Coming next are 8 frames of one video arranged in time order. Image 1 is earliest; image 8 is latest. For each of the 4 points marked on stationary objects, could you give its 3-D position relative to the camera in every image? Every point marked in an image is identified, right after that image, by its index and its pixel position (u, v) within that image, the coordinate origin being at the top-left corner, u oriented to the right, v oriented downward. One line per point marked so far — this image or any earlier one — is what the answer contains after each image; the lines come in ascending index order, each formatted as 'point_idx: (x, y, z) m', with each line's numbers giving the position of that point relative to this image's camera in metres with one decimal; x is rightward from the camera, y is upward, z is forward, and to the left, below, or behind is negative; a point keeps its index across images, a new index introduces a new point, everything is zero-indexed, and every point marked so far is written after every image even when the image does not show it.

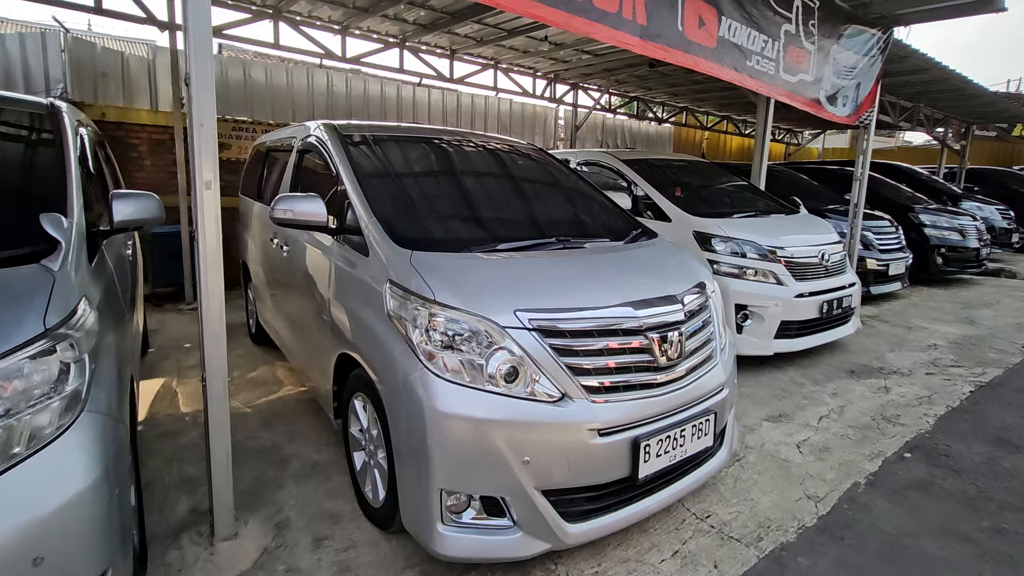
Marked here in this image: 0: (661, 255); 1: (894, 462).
0: (+0.8, +0.2, +2.7) m
1: (+2.2, -1.0, +2.8) m
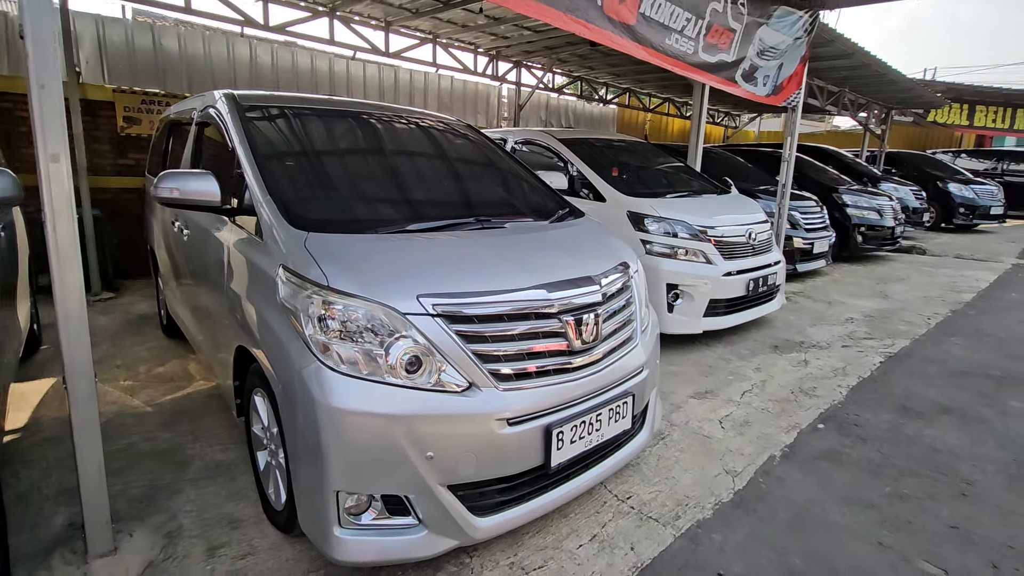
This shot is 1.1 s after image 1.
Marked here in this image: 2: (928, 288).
0: (+0.4, +0.3, +2.6) m
1: (+1.8, -0.9, +2.9) m
2: (+5.5, 0.0, +6.6) m
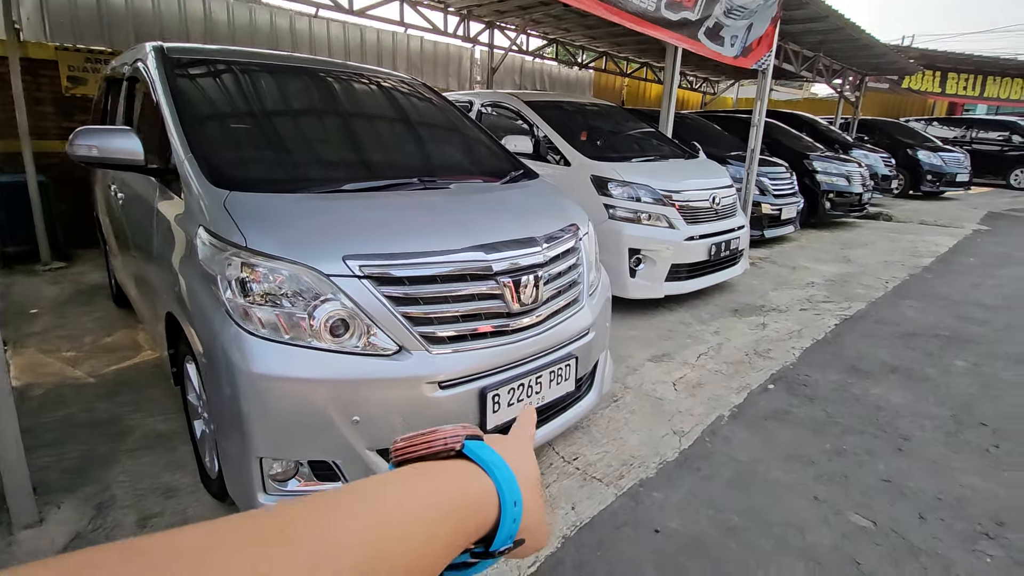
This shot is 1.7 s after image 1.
0: (+0.1, +0.5, +2.5) m
1: (+1.5, -0.6, +3.0) m
2: (+5.1, +0.5, +6.7) m
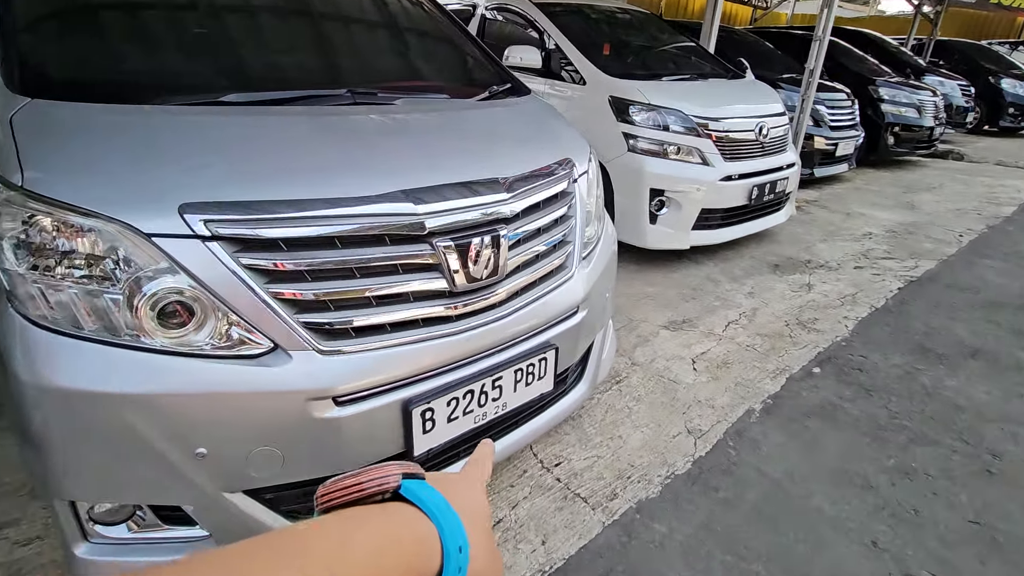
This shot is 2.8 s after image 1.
0: (0.0, +0.6, +1.9) m
1: (+1.4, -0.4, +2.4) m
2: (+5.2, +1.0, +5.7) m
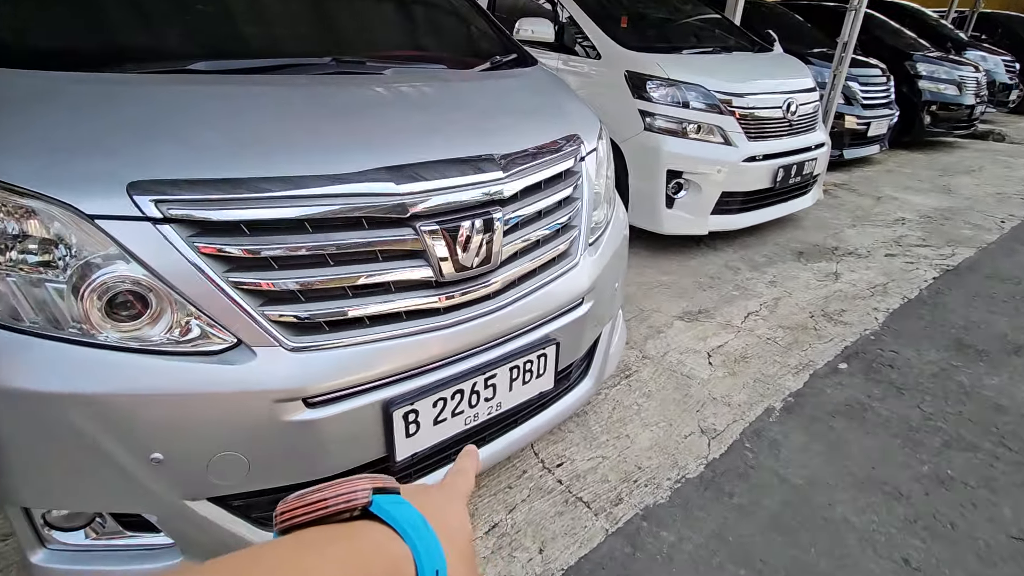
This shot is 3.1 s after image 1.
0: (0.0, +0.7, +1.7) m
1: (+1.4, -0.4, +2.2) m
2: (+5.4, +1.2, +5.4) m
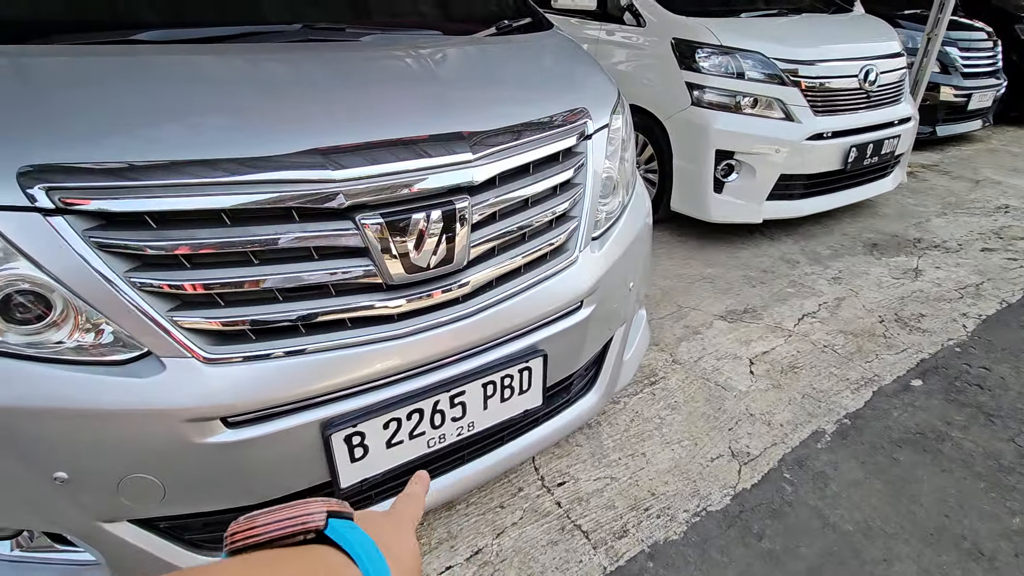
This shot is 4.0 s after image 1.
0: (0.0, +0.7, +1.5) m
1: (+1.4, -0.4, +1.9) m
2: (+5.8, +1.2, +4.5) m
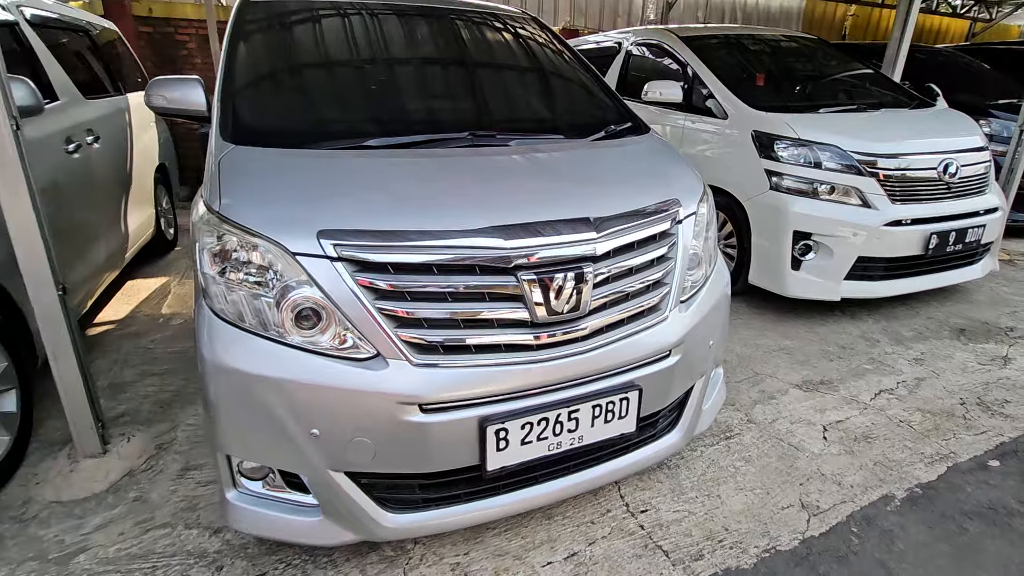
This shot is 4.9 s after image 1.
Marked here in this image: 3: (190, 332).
0: (+0.5, +0.5, +1.9) m
1: (+1.8, -0.7, +2.0) m
2: (+6.6, +0.2, +4.1) m
3: (-2.0, -0.3, +3.1) m
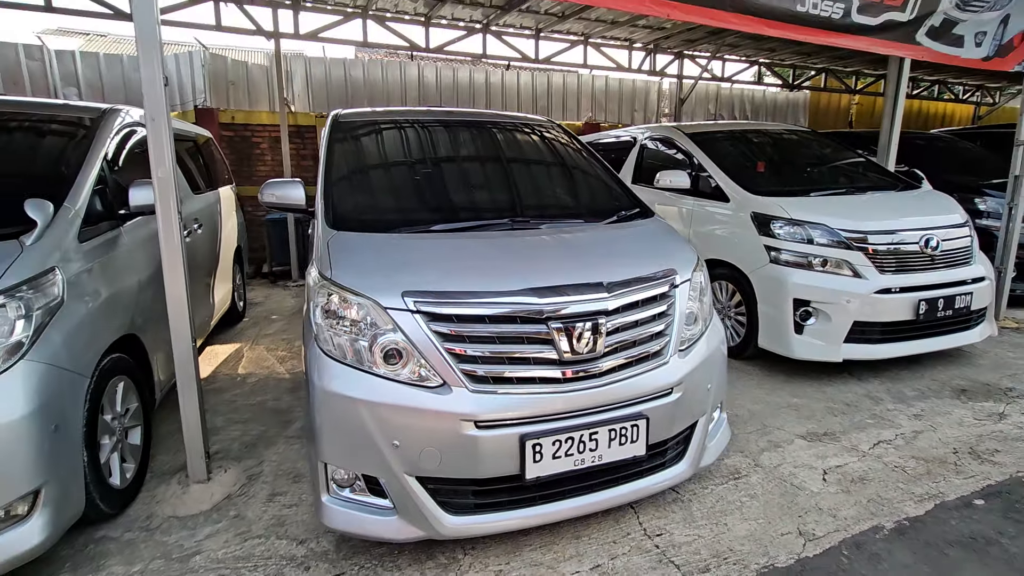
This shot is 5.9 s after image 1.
0: (+0.6, +0.2, +2.4) m
1: (+2.0, -1.0, +2.2) m
2: (+6.8, -0.4, +4.2) m
3: (-1.8, -0.7, +3.6) m
